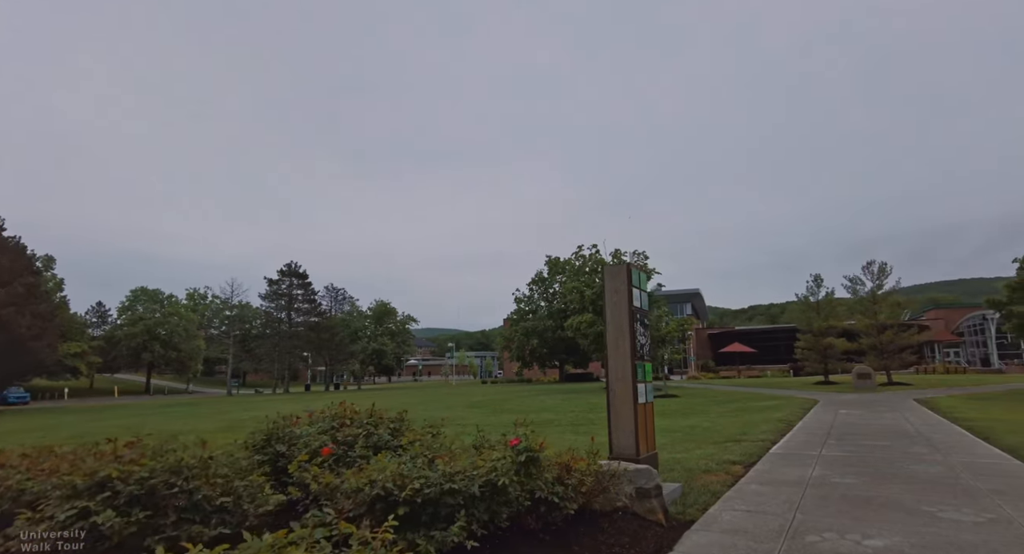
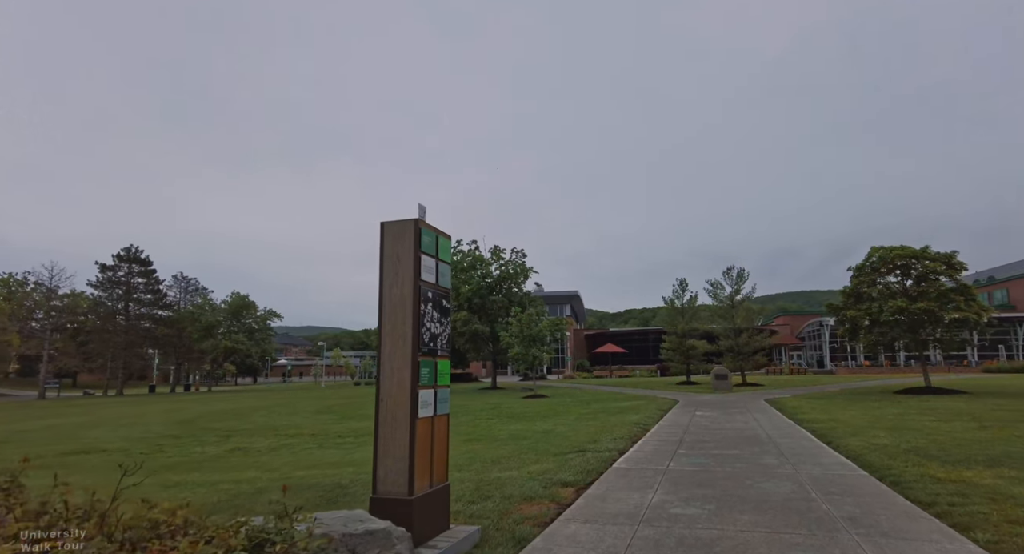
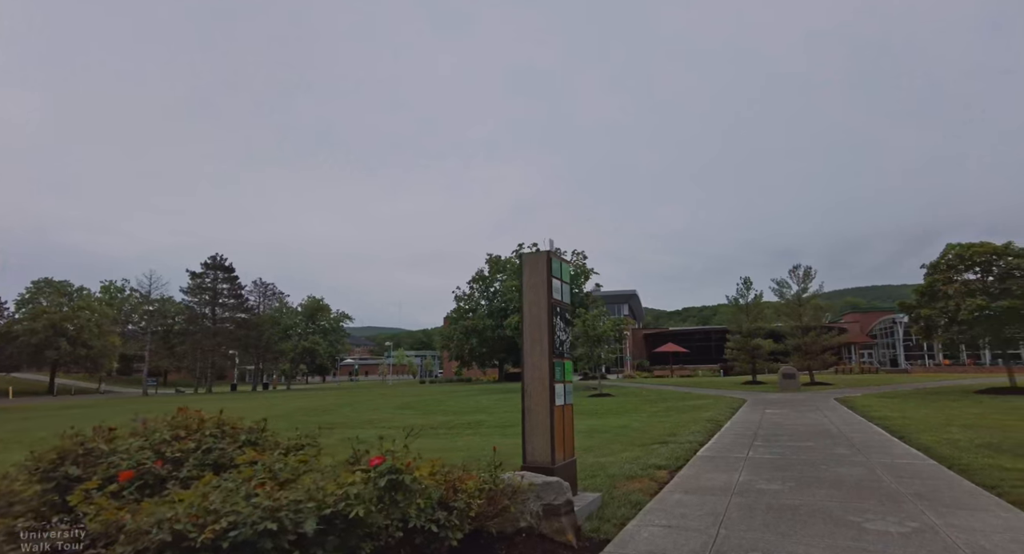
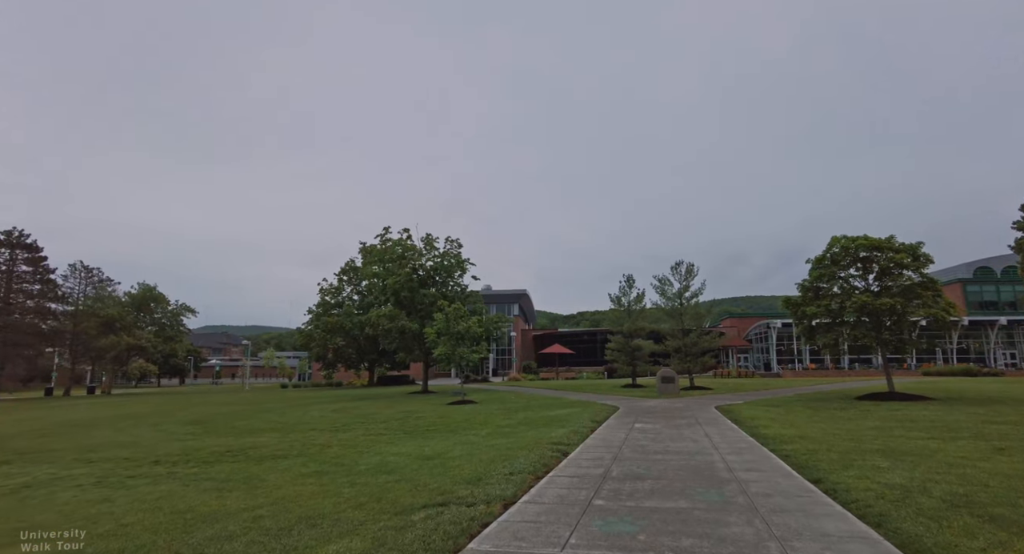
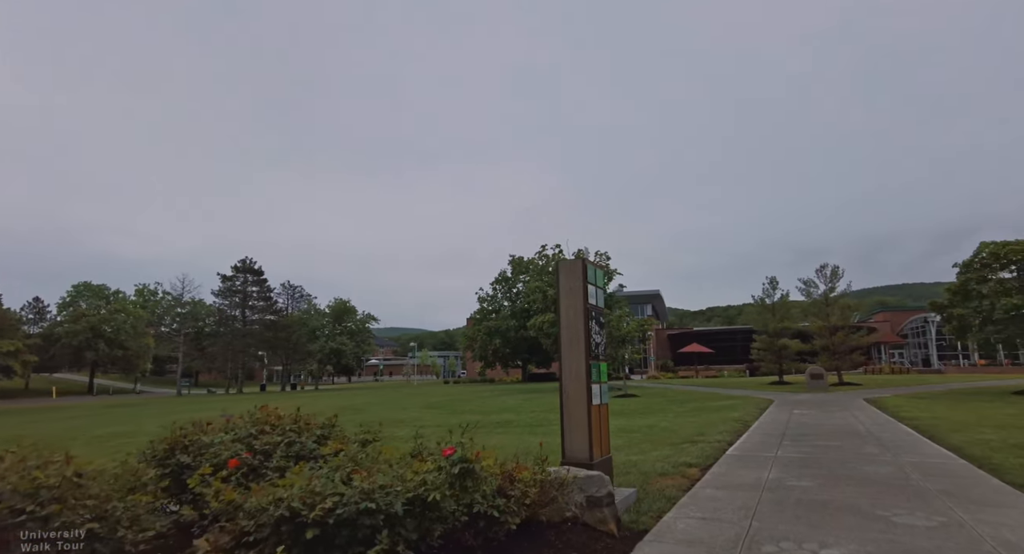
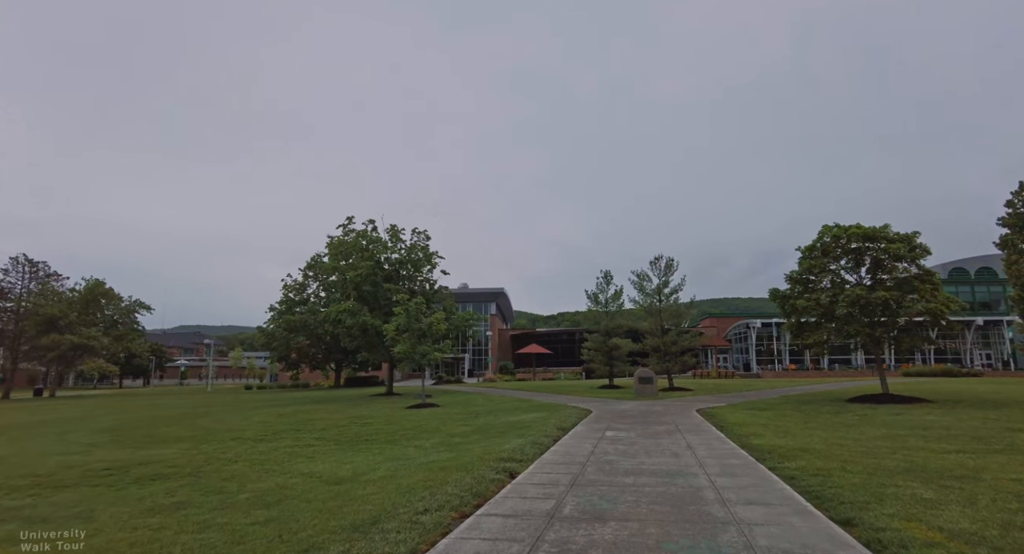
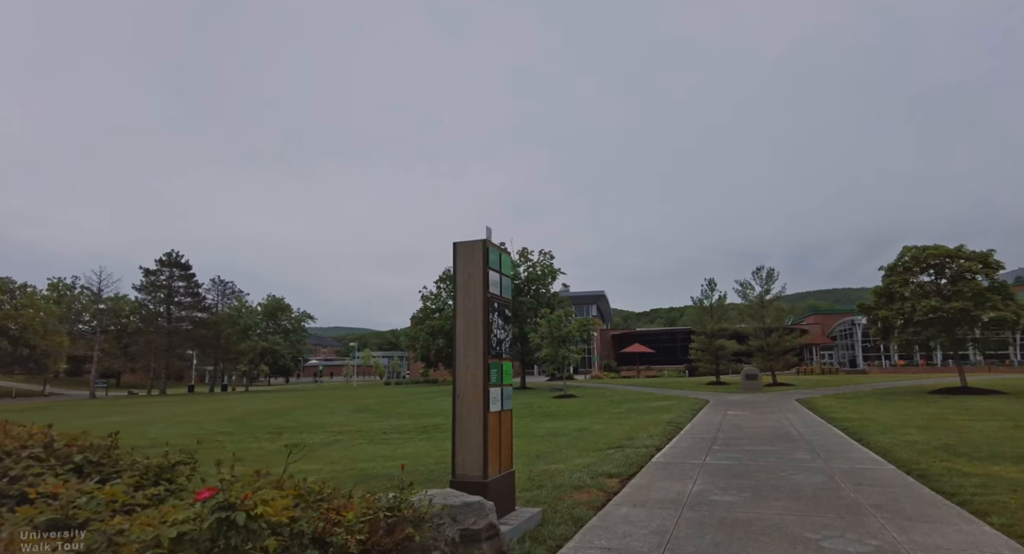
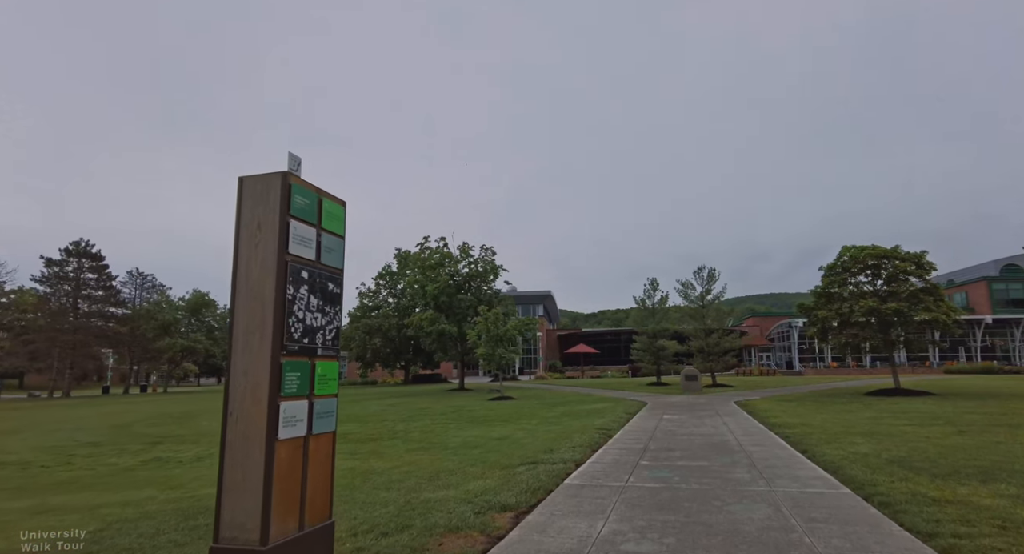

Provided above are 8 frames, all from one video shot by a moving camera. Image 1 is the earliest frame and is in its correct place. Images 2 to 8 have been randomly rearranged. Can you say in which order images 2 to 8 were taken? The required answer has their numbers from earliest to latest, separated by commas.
5, 3, 7, 2, 8, 4, 6
